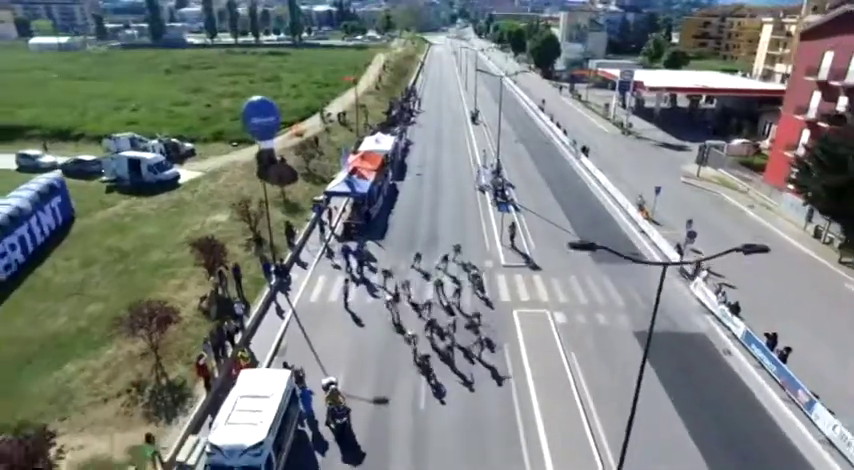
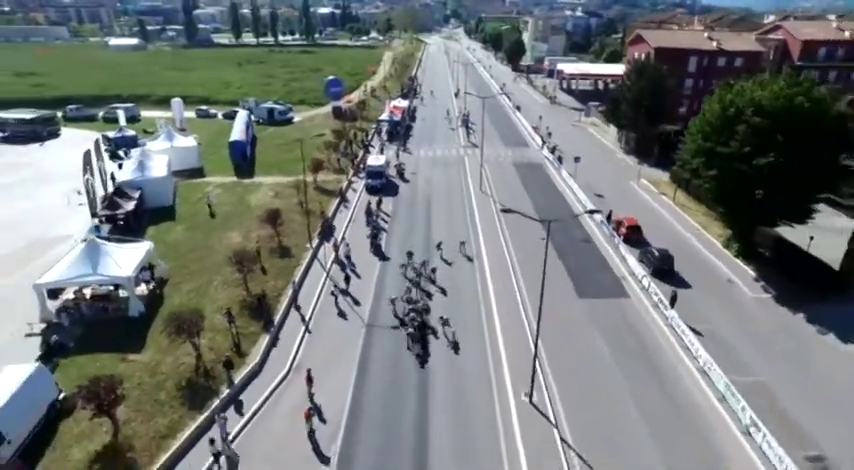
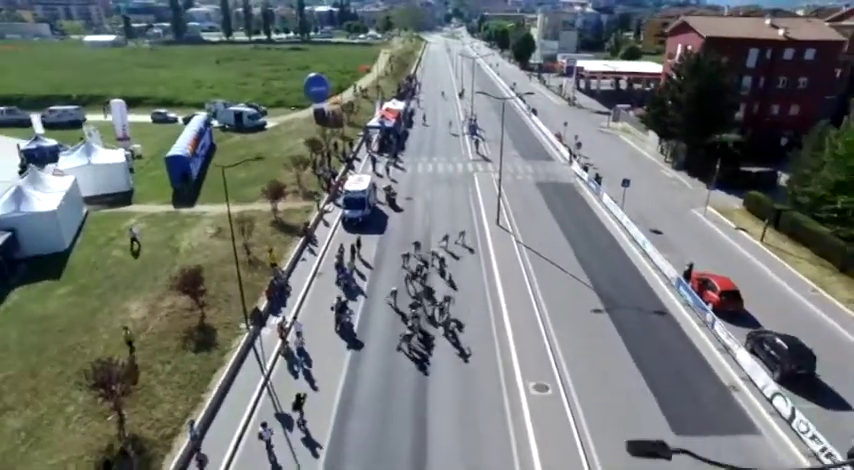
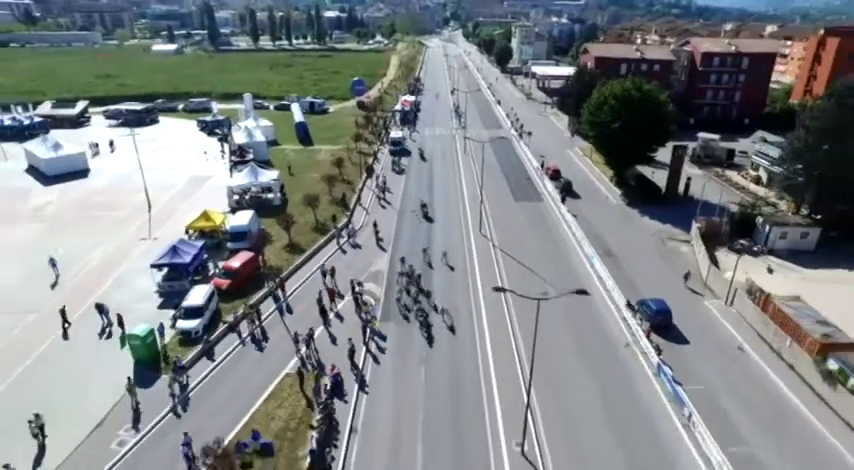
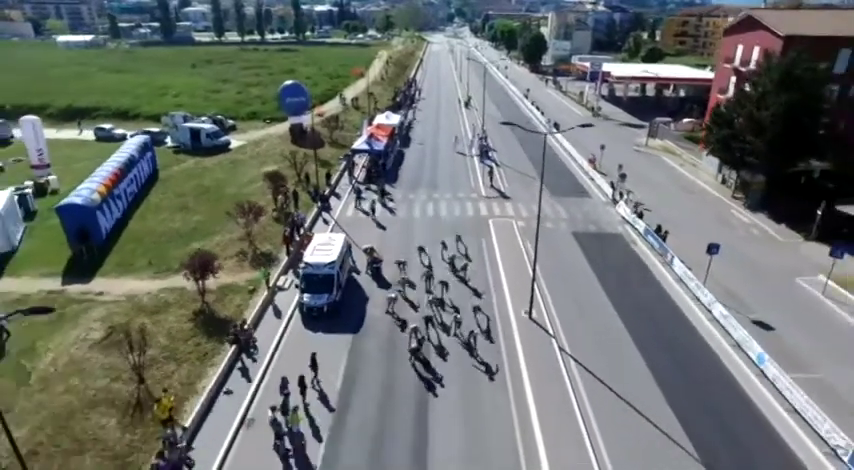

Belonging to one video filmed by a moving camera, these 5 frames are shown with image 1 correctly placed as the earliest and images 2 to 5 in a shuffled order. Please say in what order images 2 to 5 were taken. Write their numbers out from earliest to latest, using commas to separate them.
5, 3, 2, 4
